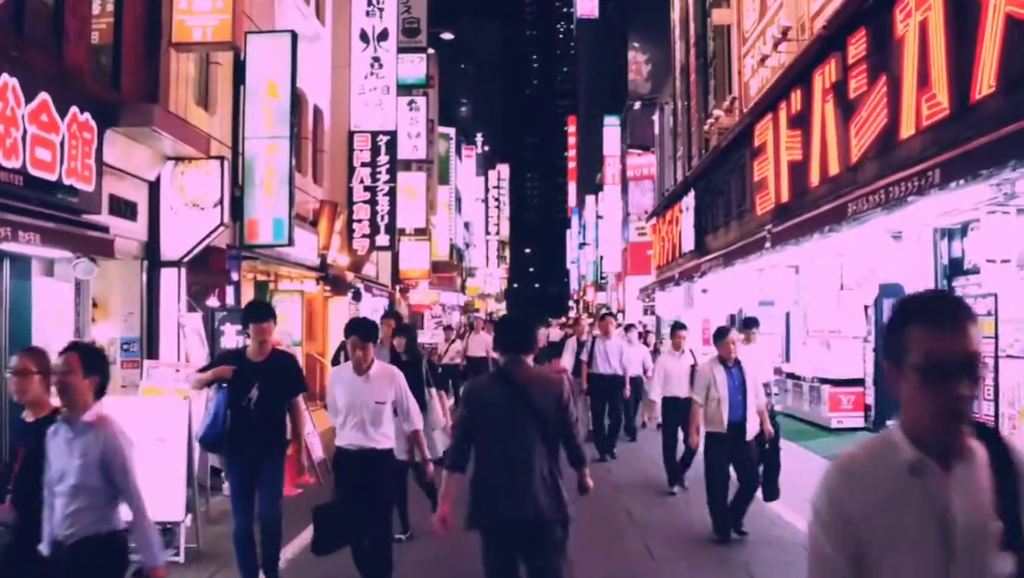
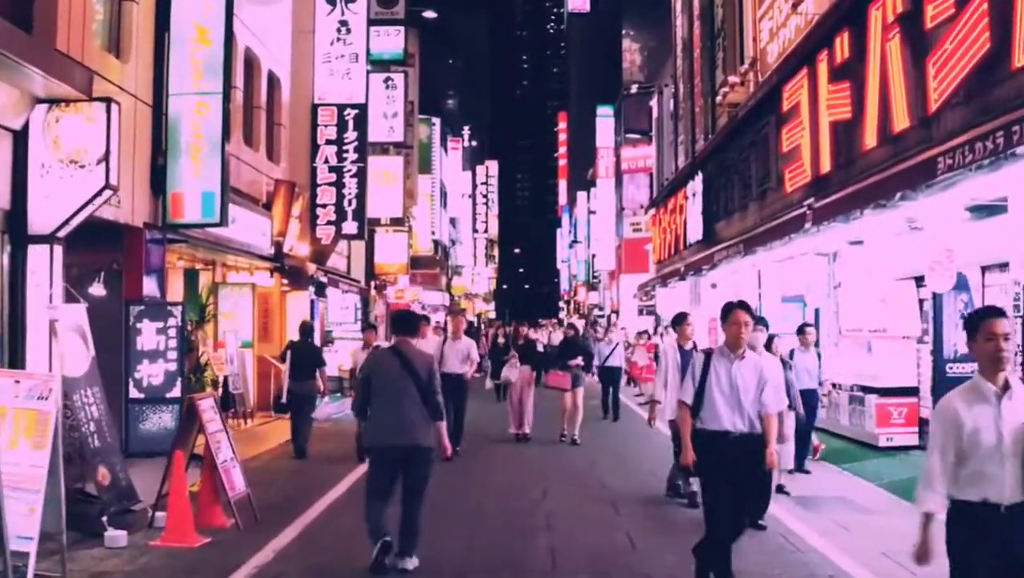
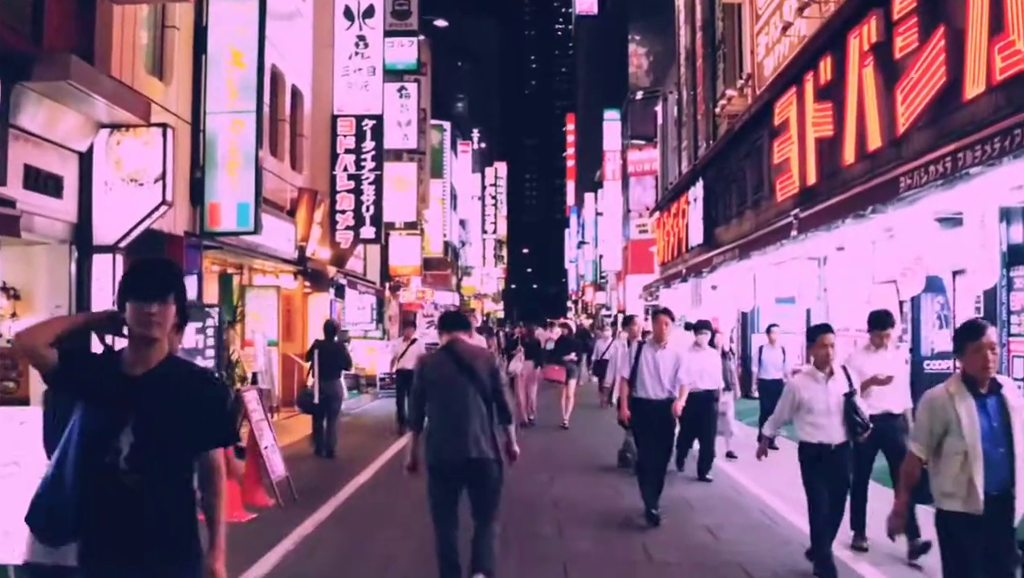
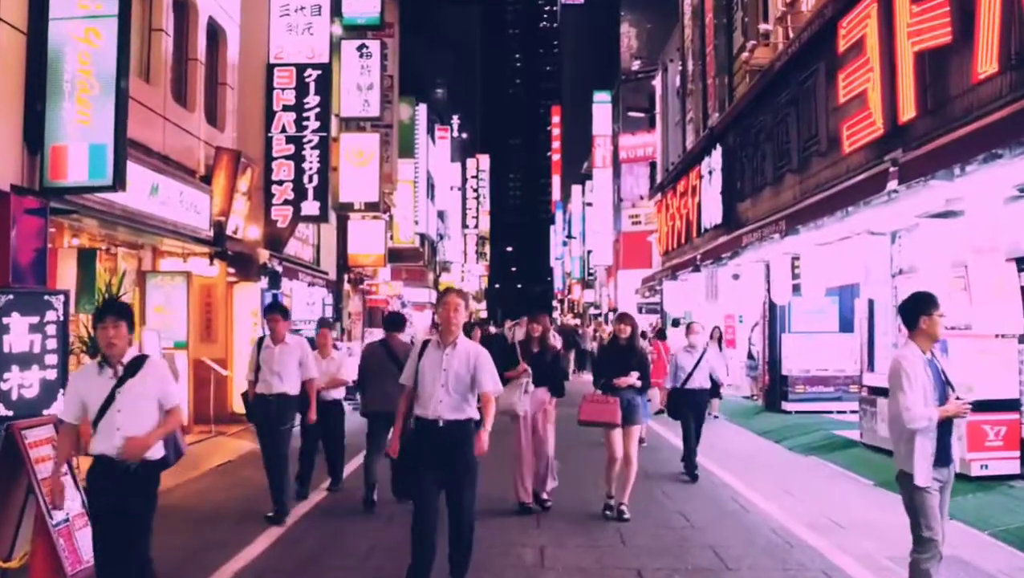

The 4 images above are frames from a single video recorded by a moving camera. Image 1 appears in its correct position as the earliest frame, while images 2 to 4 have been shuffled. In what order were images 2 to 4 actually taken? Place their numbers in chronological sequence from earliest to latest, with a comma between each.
3, 2, 4
